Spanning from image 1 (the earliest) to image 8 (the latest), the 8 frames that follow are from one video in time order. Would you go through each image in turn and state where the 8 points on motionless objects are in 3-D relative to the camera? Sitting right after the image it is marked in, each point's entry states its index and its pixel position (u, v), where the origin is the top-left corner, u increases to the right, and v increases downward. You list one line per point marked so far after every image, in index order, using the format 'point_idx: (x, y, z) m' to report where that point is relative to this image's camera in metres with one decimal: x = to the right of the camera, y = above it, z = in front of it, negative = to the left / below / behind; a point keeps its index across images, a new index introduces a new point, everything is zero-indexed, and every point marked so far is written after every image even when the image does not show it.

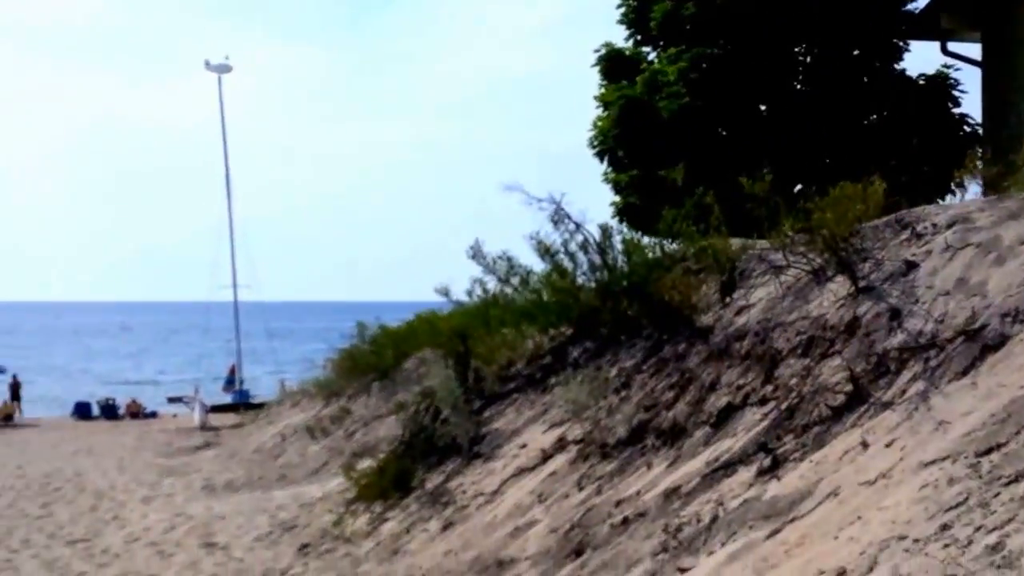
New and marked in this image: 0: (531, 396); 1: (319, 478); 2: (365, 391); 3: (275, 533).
0: (+0.1, -0.7, +7.6) m
1: (-1.5, -1.5, +10.1) m
2: (-1.5, -1.0, +12.6) m
3: (-1.6, -1.7, +8.4) m
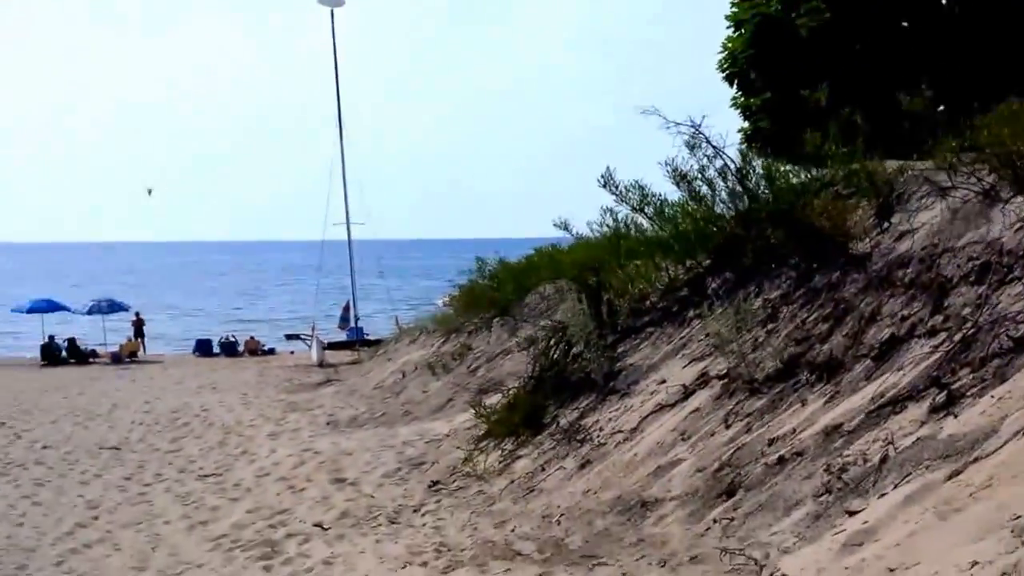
0: (+0.9, -0.2, +7.3) m
1: (-0.5, -1.0, +9.9) m
2: (-0.3, -0.4, +12.4) m
3: (-0.7, -1.2, +8.3) m
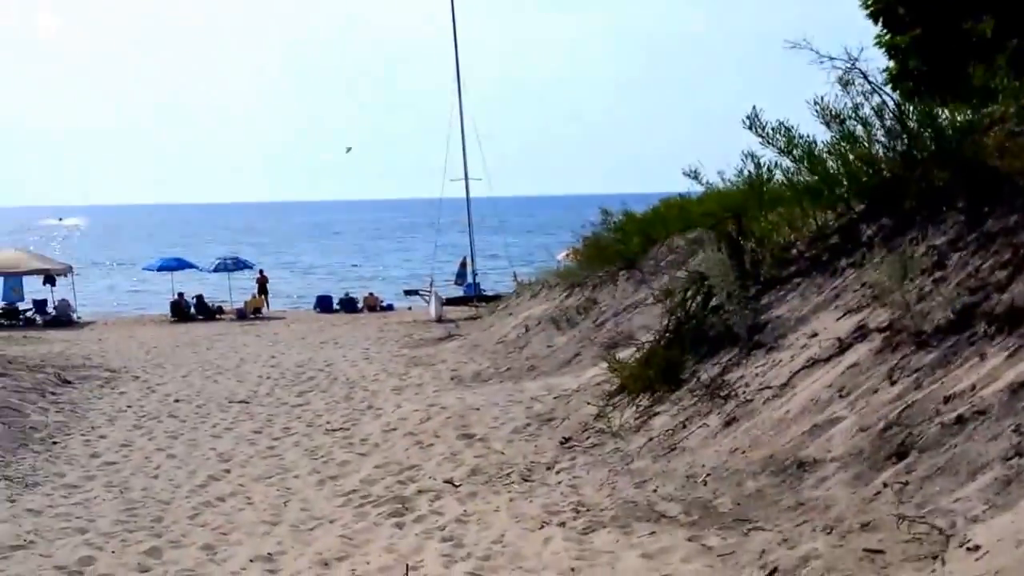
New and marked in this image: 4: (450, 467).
0: (+1.7, 0.0, +6.9) m
1: (+0.5, -0.6, +9.6) m
2: (+0.9, +0.1, +12.1) m
3: (+0.1, -0.9, +8.0) m
4: (-0.4, -1.0, +7.2) m
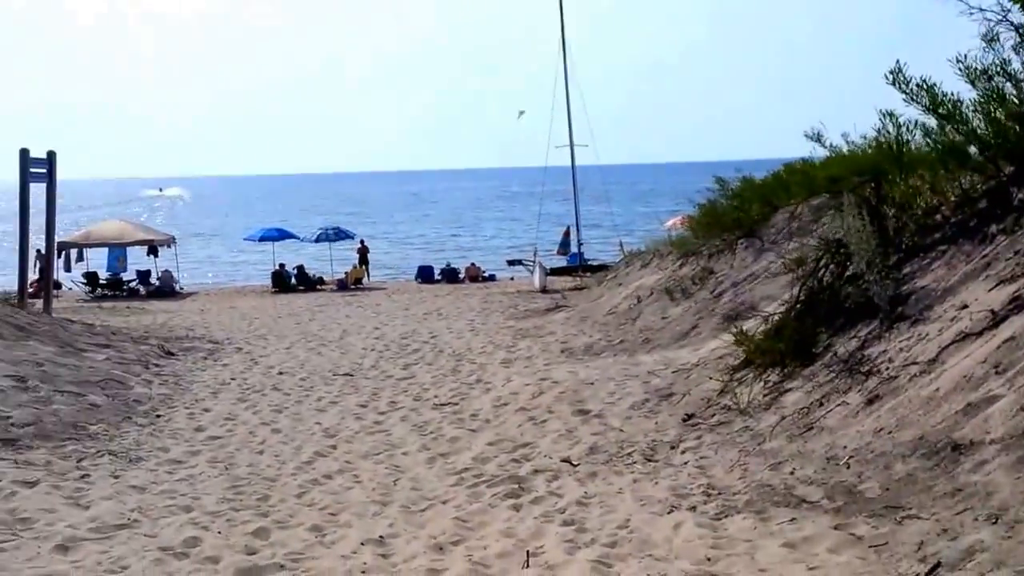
0: (+2.3, +0.2, +6.3) m
1: (+1.3, -0.4, +9.2) m
2: (+2.0, +0.4, +11.6) m
3: (+0.9, -0.7, +7.6) m
4: (+0.3, -0.9, +6.8) m
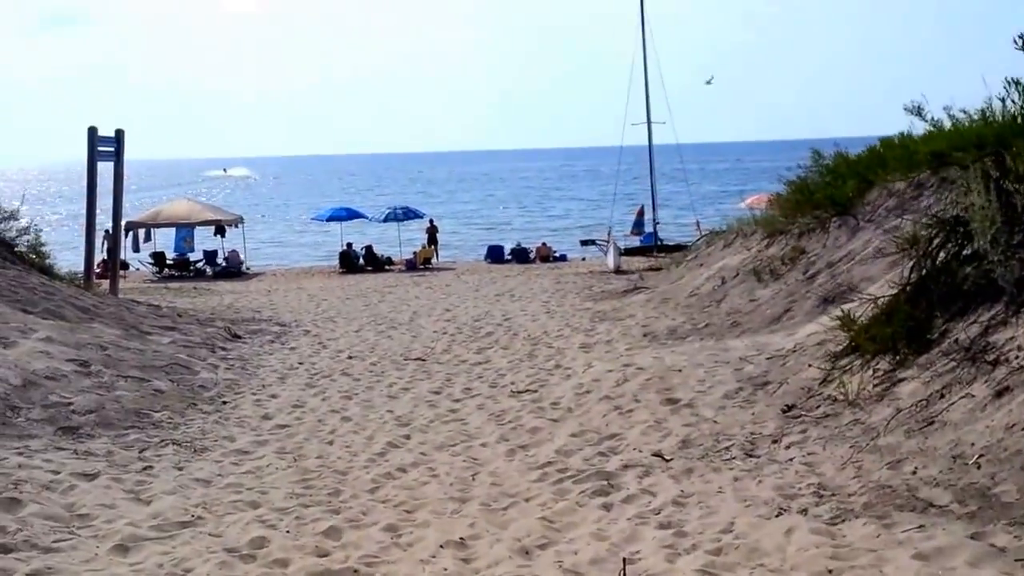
0: (+2.7, +0.3, +5.7) m
1: (+1.9, -0.3, +8.6) m
2: (+2.7, +0.5, +11.0) m
3: (+1.3, -0.6, +7.1) m
4: (+0.7, -0.8, +6.3) m
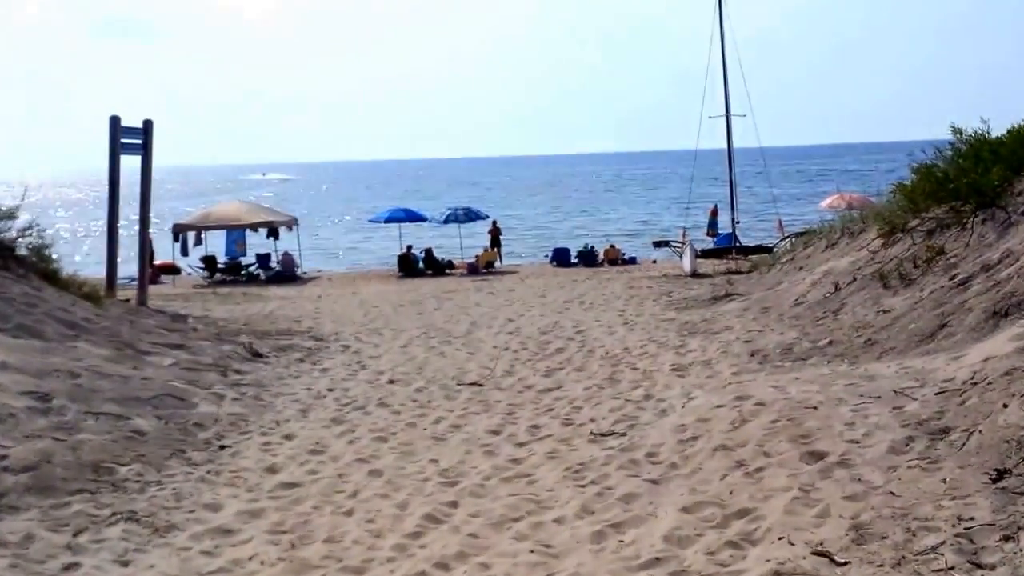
0: (+3.0, +0.3, +3.7) m
1: (+2.3, -0.3, +6.6) m
2: (+3.2, +0.5, +8.9) m
3: (+1.7, -0.6, +5.1) m
4: (+1.0, -0.8, +4.4) m
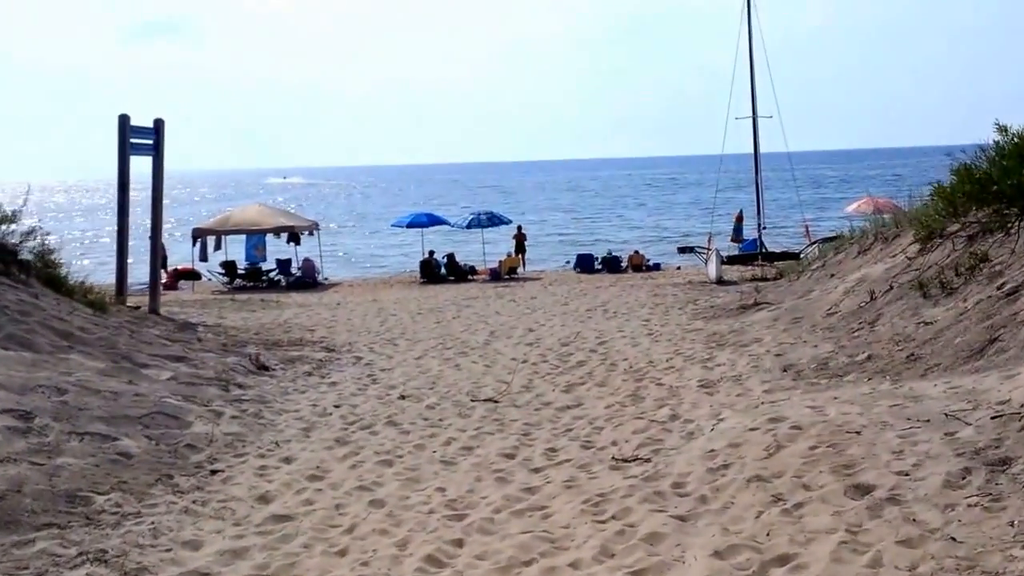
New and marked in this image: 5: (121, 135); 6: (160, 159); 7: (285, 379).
0: (+3.0, +0.2, +3.1) m
1: (+2.4, -0.4, +6.1) m
2: (+3.3, +0.4, +8.4) m
3: (+1.7, -0.7, +4.6) m
4: (+1.1, -0.9, +3.9) m
5: (-4.2, +1.6, +13.4) m
6: (-4.0, +1.5, +14.3) m
7: (-1.6, -0.6, +8.6) m
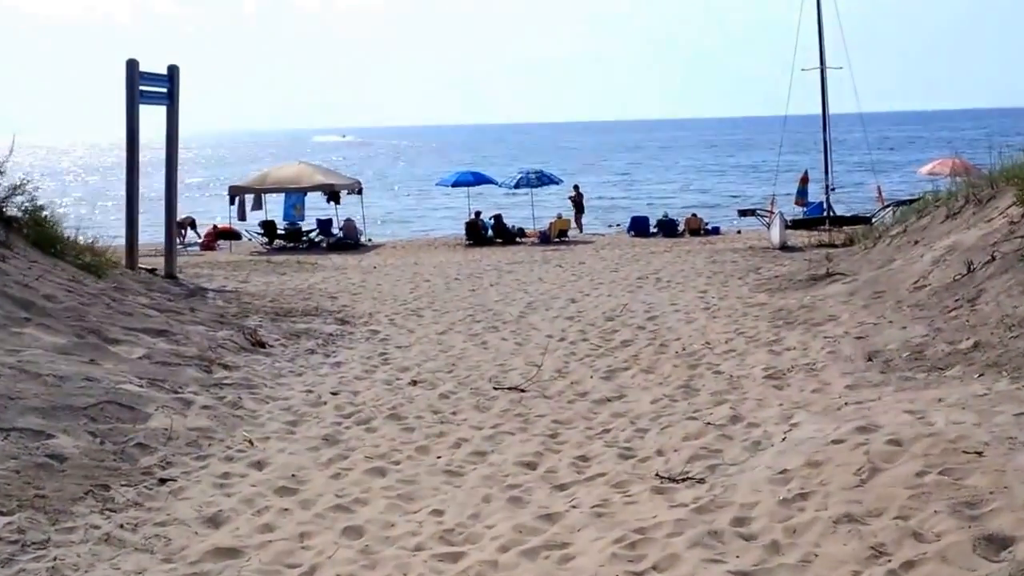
0: (+2.9, +0.2, +1.8) m
1: (+2.5, -0.3, +4.7) m
2: (+3.5, +0.5, +7.0) m
3: (+1.7, -0.6, +3.3) m
4: (+1.0, -0.8, +2.6) m
5: (-3.8, +2.0, +12.3) m
6: (-3.6, +1.9, +13.2) m
7: (-1.4, -0.4, +7.5) m
